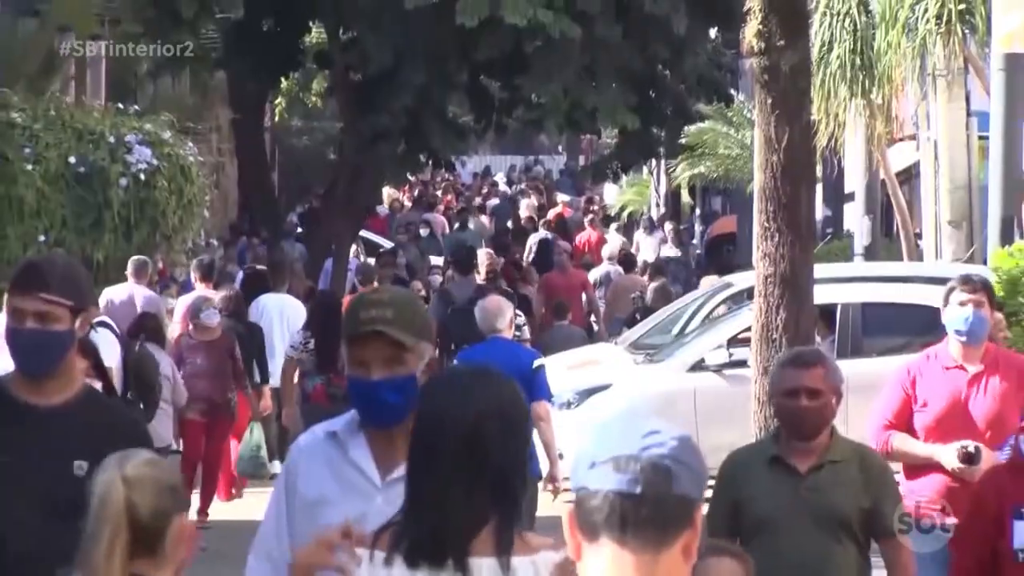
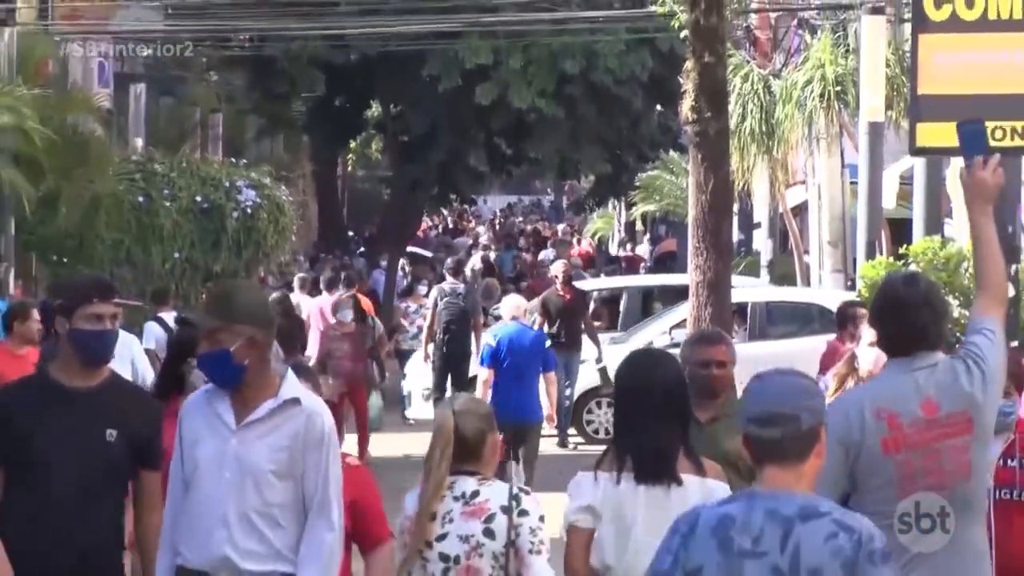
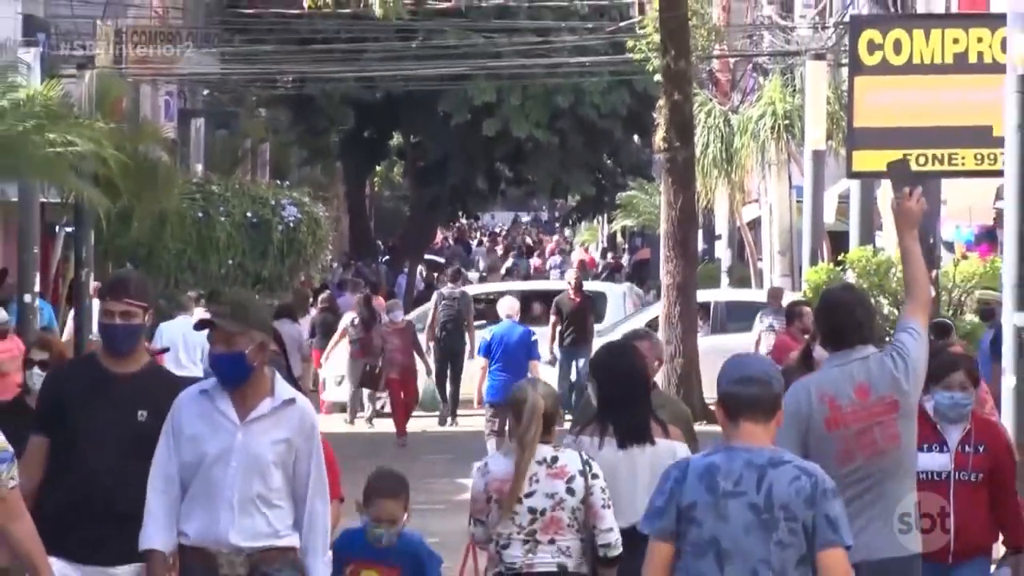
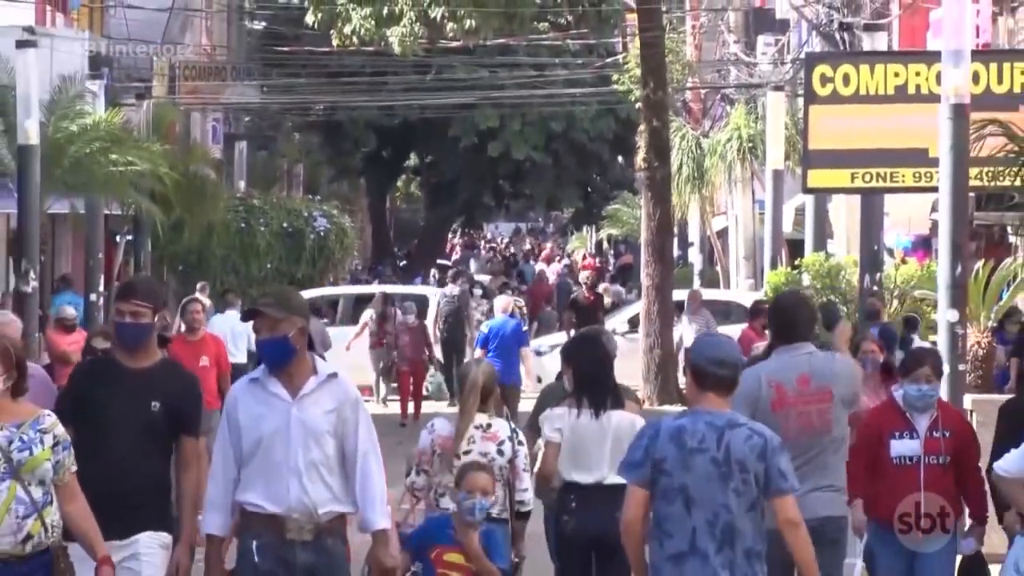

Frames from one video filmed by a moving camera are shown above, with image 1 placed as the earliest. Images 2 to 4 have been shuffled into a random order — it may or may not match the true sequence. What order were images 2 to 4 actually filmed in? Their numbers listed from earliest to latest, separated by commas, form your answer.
2, 3, 4
